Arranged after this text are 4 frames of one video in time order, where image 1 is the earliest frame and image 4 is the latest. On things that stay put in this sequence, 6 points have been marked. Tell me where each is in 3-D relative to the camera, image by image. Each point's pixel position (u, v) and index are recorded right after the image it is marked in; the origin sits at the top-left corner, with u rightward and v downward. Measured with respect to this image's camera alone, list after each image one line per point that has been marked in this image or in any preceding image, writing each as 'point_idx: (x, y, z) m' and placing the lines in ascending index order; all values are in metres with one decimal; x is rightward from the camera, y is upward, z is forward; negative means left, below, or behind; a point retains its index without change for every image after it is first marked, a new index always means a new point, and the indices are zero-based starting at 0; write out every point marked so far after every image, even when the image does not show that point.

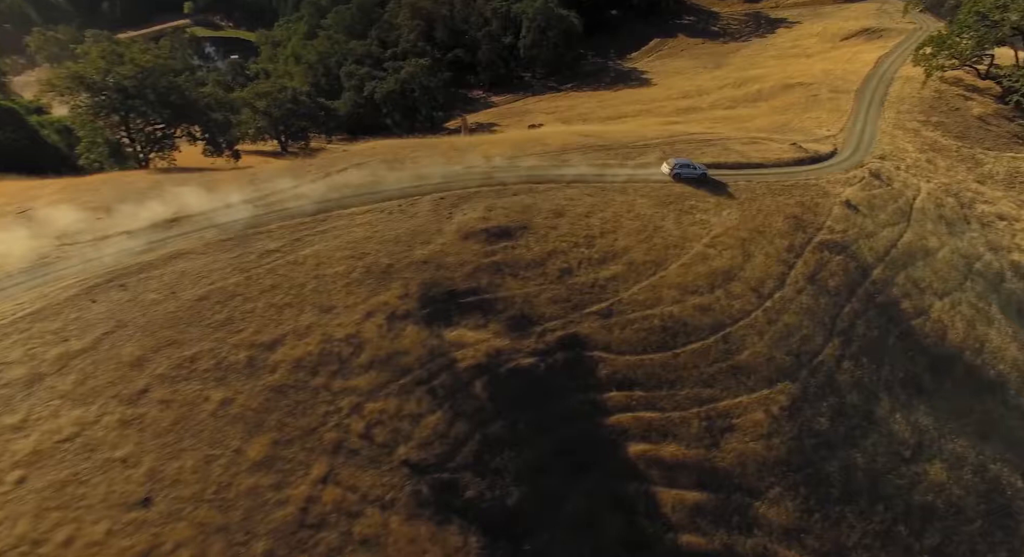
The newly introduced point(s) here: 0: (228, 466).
0: (-8.6, -5.6, +17.2) m
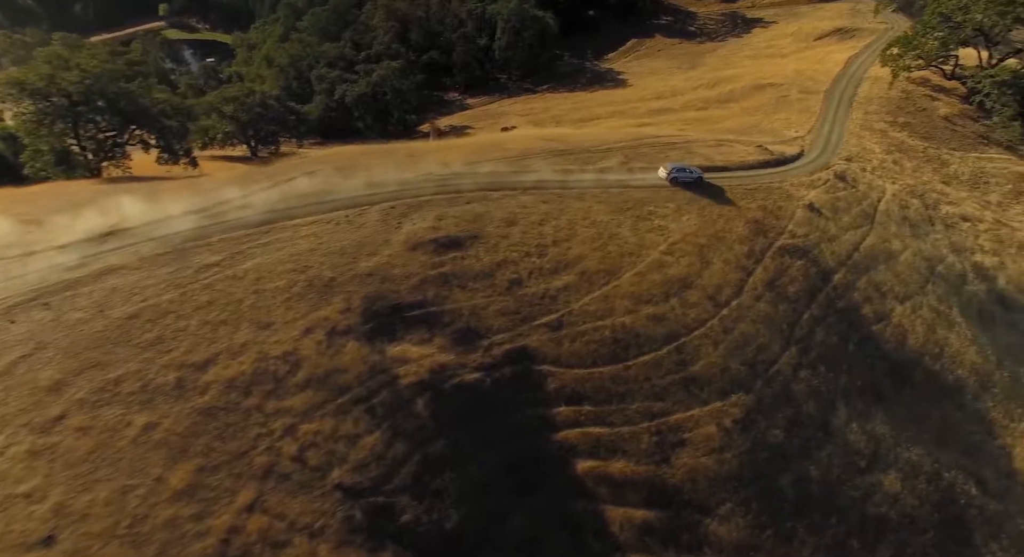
0: (-10.5, -6.2, +16.4) m
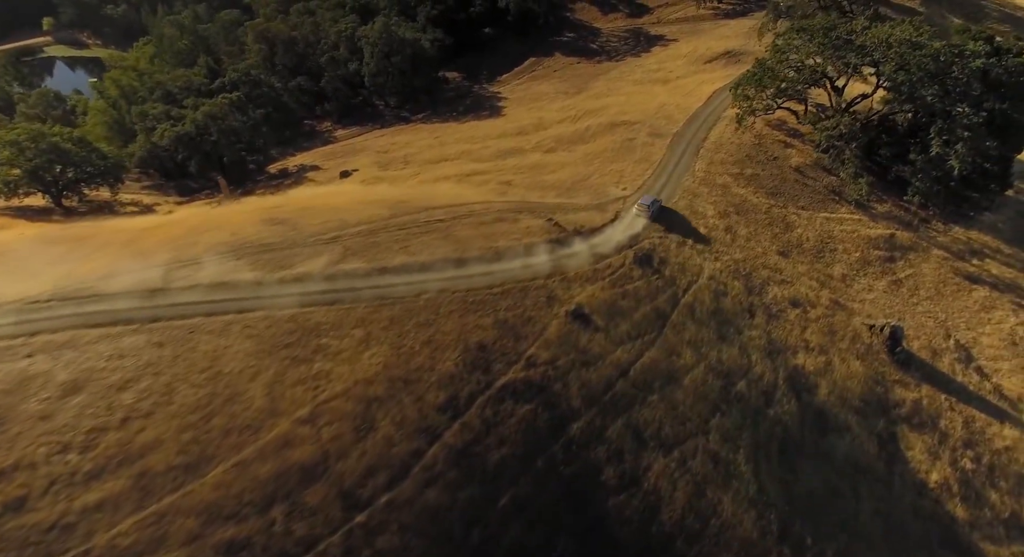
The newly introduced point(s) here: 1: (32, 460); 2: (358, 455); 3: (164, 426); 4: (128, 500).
0: (-24.0, -12.6, +7.9) m
1: (-14.2, -5.3, +17.1) m
2: (-5.0, -5.8, +19.2) m
3: (-11.1, -4.7, +18.4) m
4: (-11.1, -6.5, +16.8) m
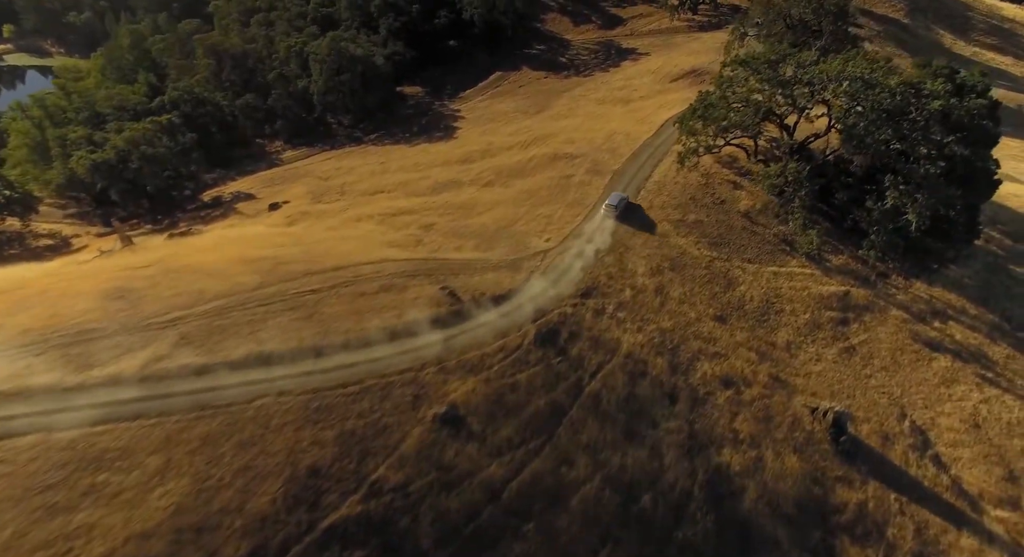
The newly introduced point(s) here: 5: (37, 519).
0: (-29.4, -16.3, +3.6) m
1: (-19.6, -9.0, +12.9) m
2: (-10.5, -9.5, +14.9) m
3: (-16.5, -8.4, +14.1) m
4: (-16.5, -10.2, +12.6) m
5: (-13.6, -6.9, +16.7) m
